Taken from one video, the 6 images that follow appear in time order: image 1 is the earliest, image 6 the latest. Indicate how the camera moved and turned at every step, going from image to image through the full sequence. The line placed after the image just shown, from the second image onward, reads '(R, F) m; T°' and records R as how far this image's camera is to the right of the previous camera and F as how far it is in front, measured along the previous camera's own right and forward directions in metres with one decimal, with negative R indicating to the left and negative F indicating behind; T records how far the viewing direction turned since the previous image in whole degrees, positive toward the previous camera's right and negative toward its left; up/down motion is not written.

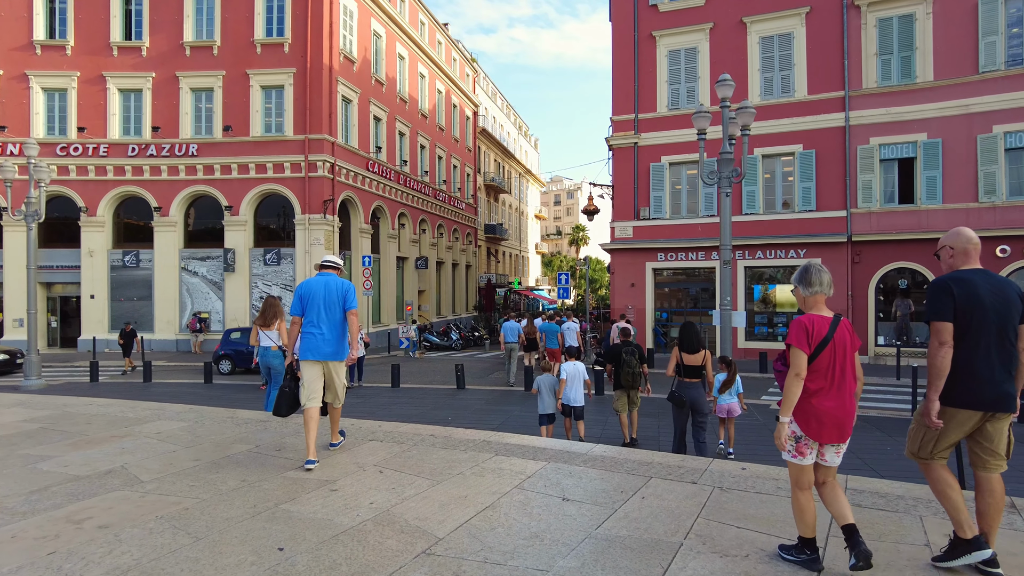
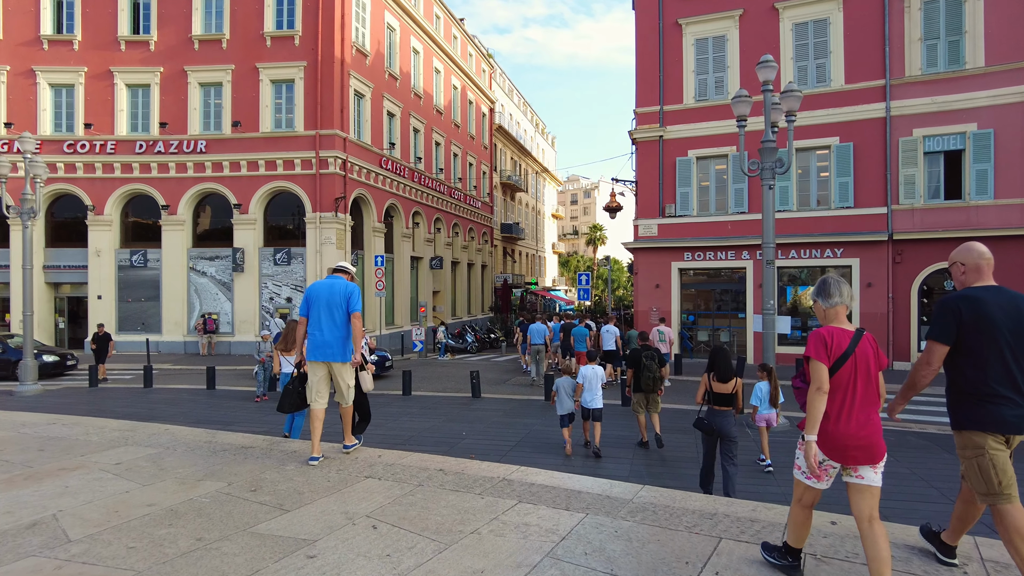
(-0.1, +1.0) m; -1°
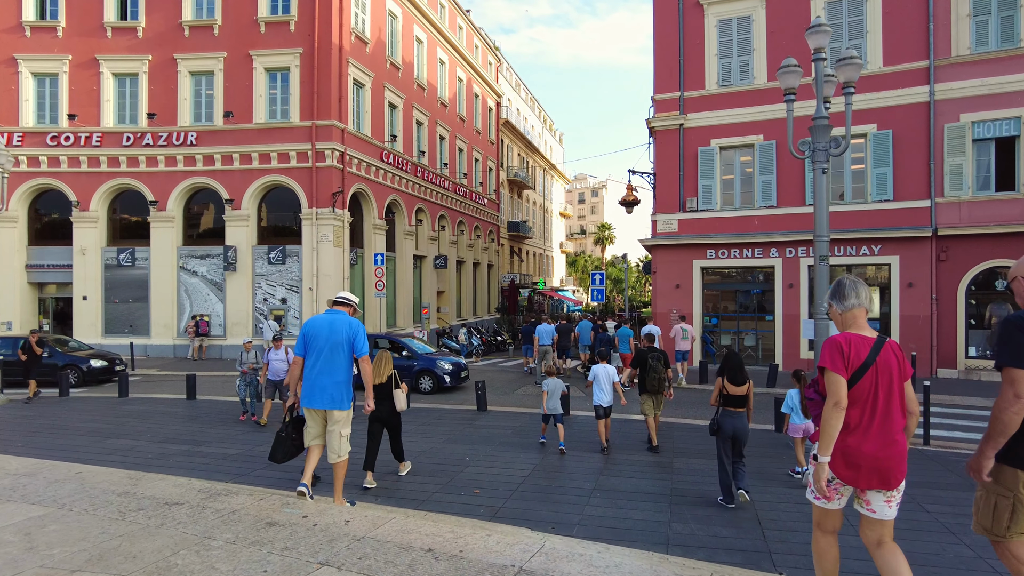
(-0.1, +1.4) m; -1°
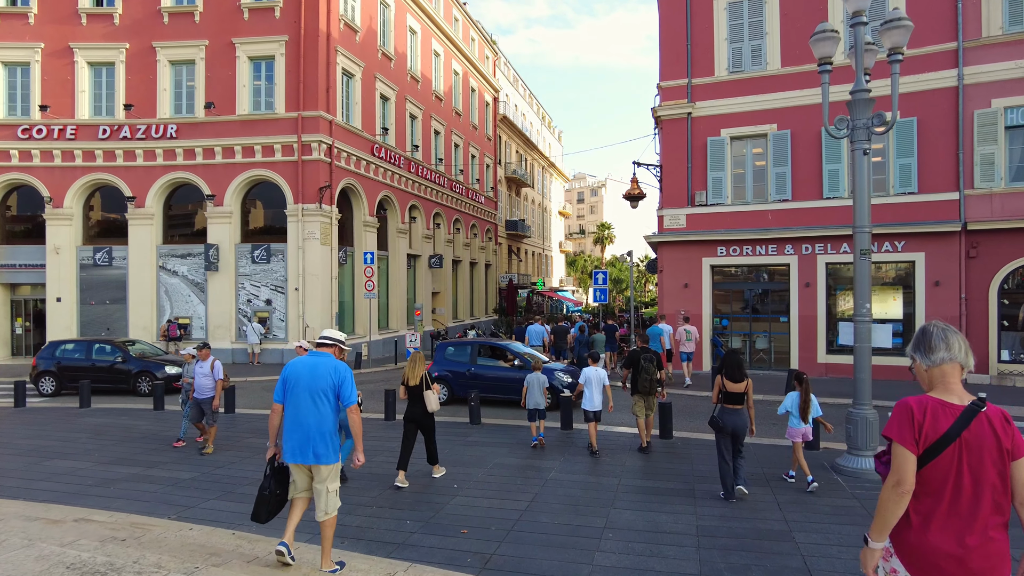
(0.0, +1.2) m; 0°
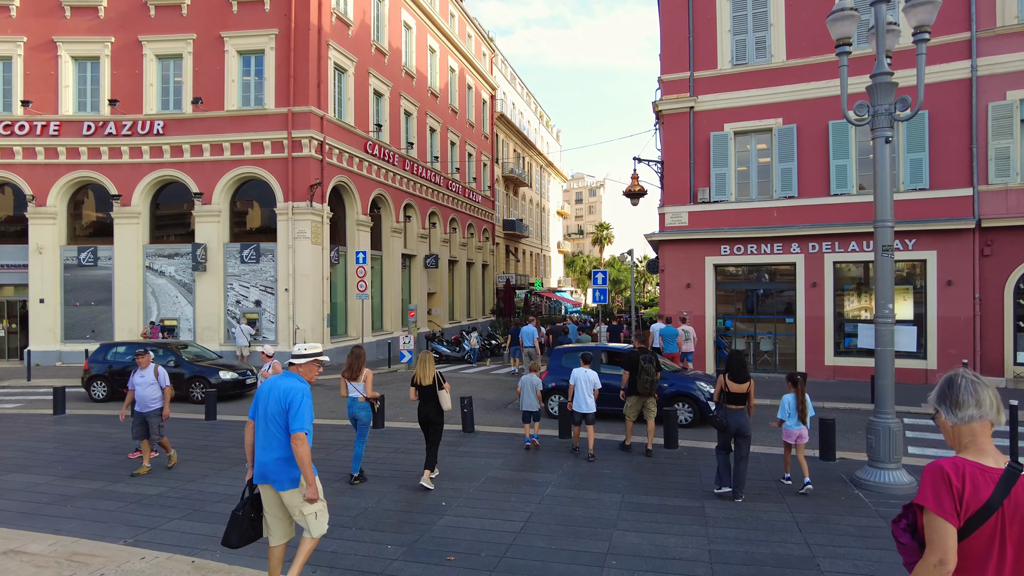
(+0.1, +0.6) m; 0°
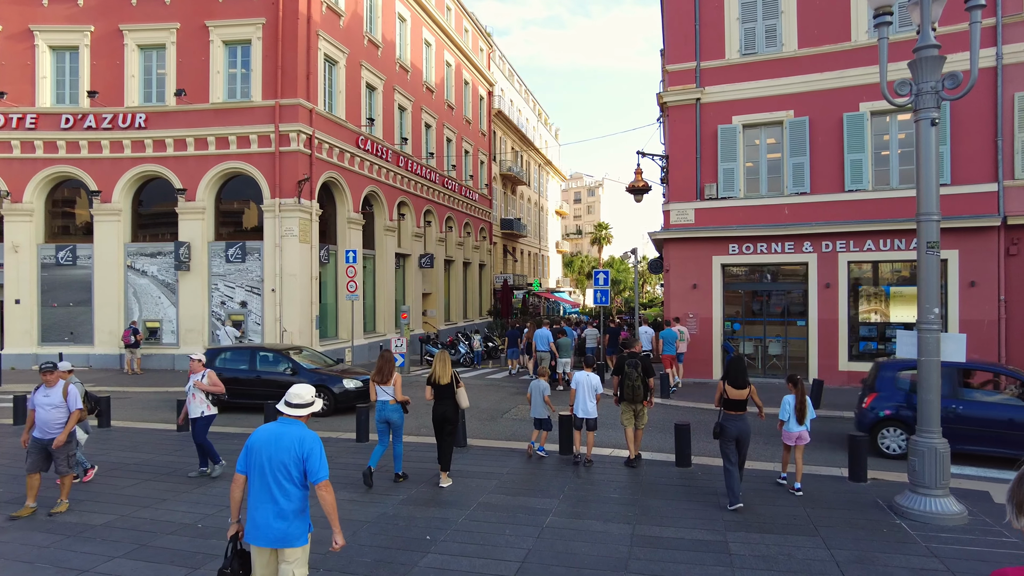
(0.0, +0.9) m; 0°
